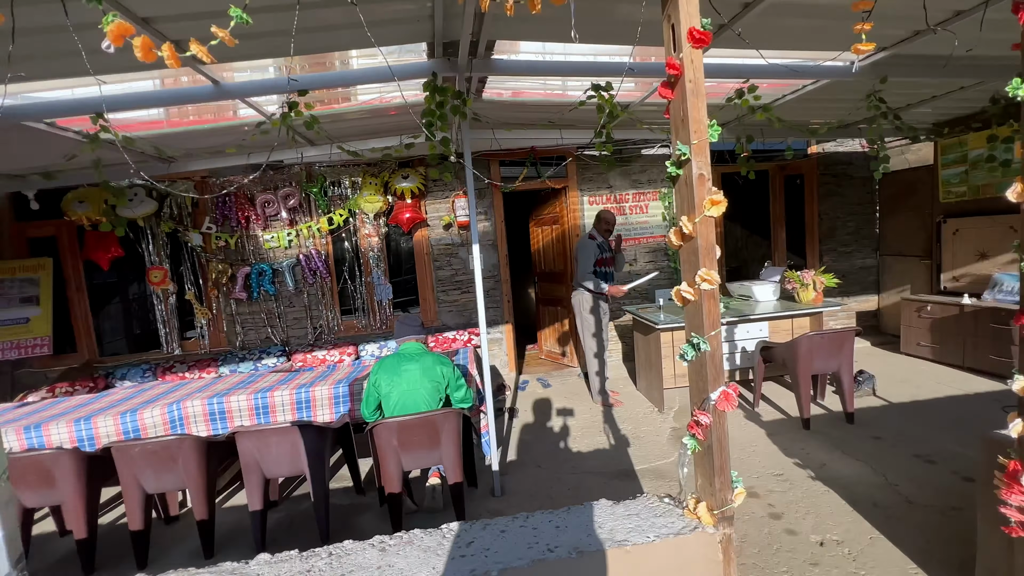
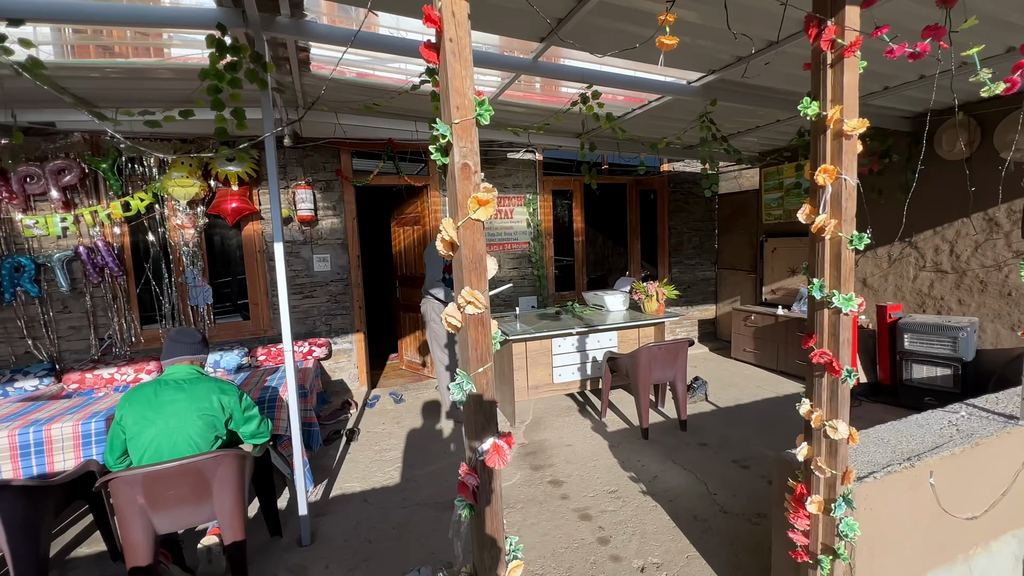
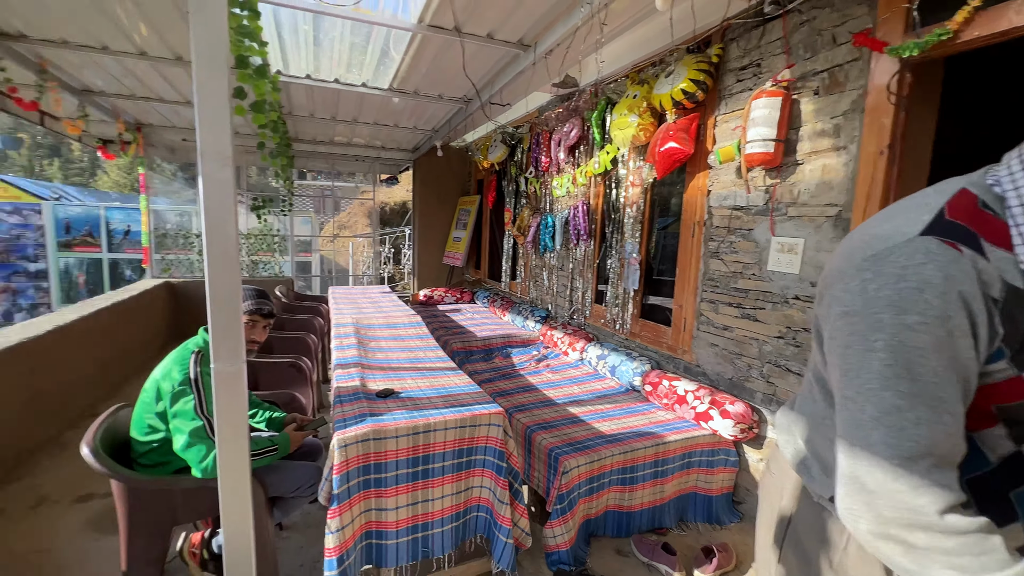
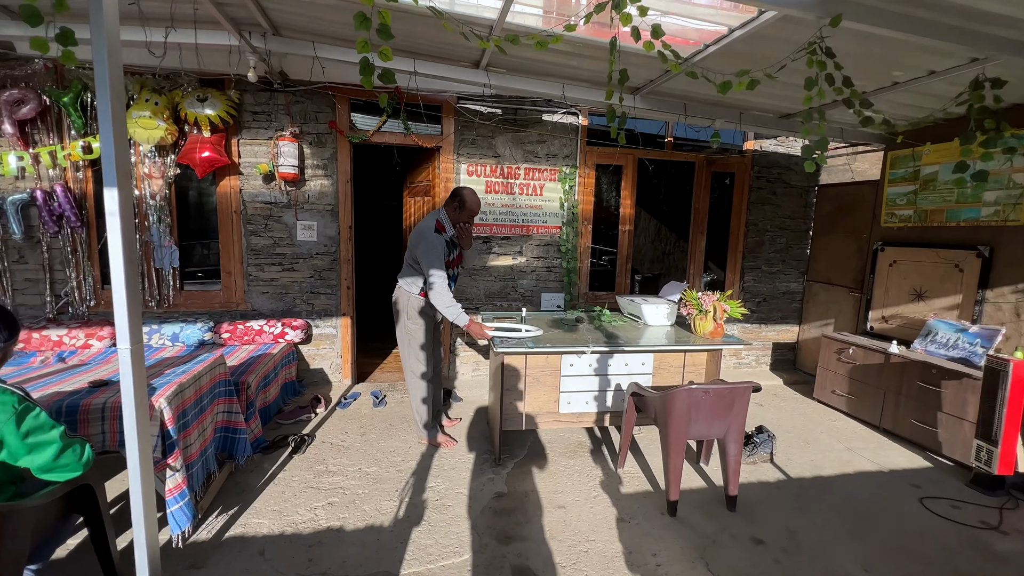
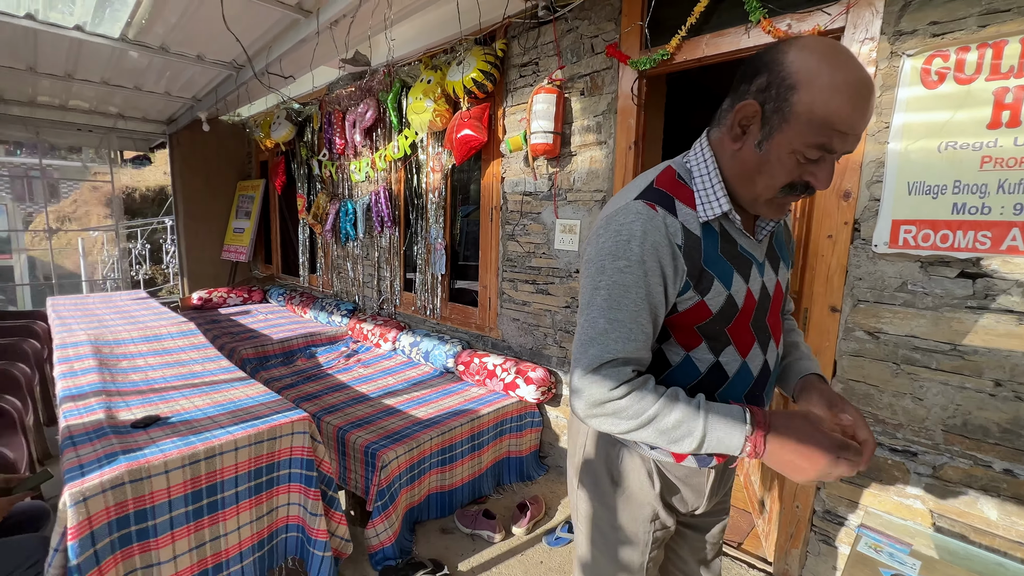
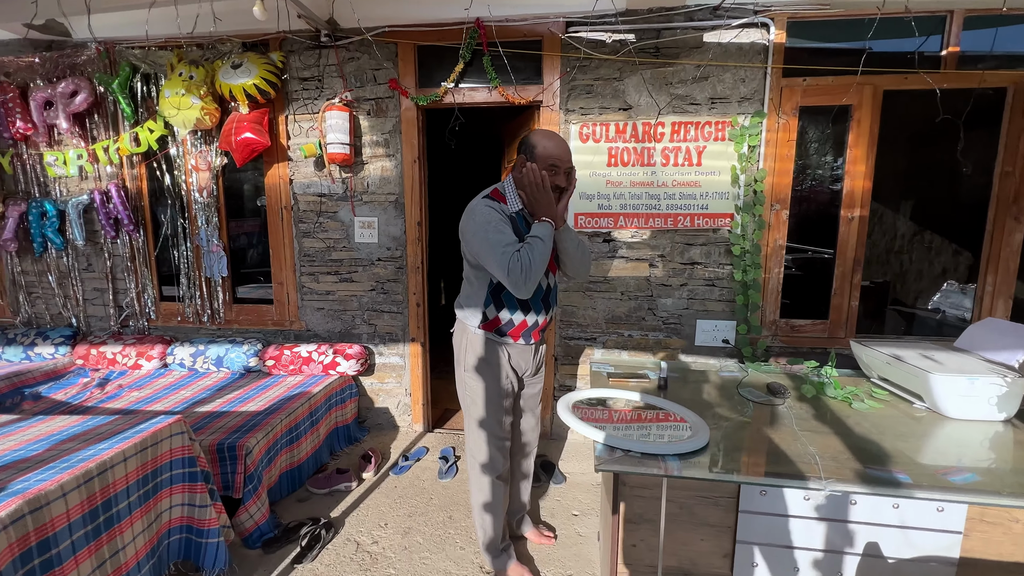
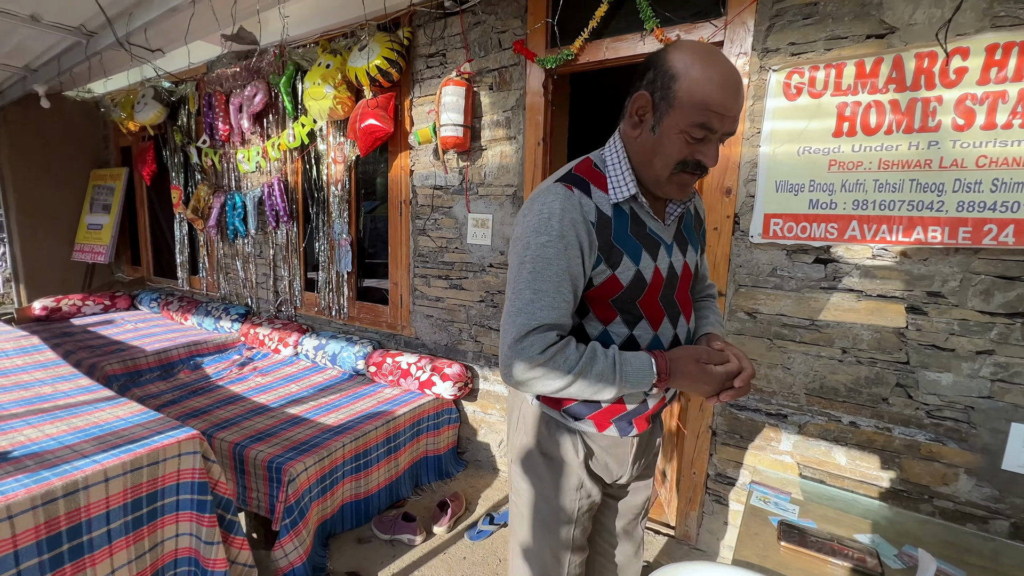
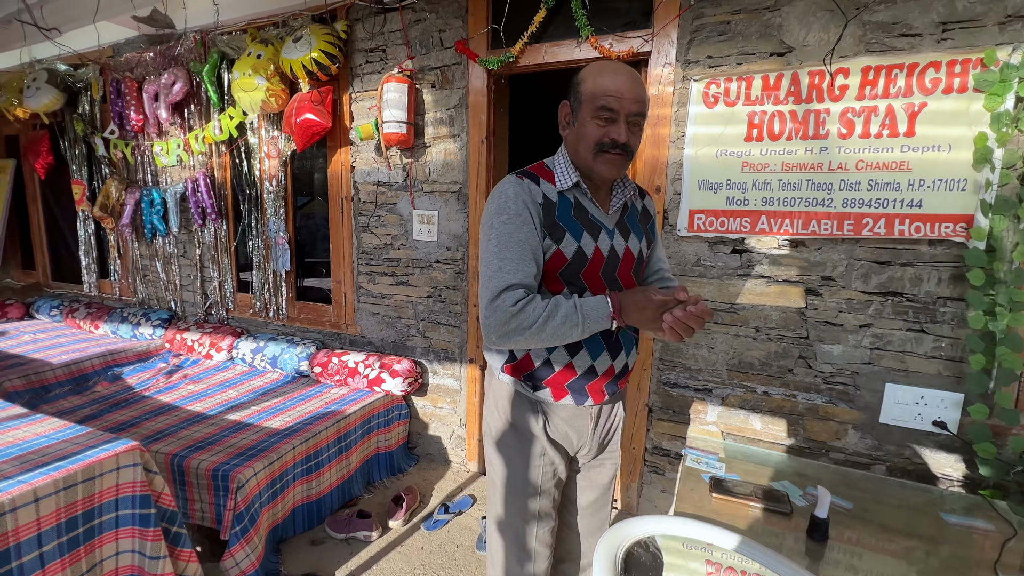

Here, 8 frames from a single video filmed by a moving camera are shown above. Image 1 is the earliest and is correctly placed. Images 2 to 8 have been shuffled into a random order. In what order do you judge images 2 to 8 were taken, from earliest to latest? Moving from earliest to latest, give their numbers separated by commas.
2, 4, 6, 8, 7, 5, 3
